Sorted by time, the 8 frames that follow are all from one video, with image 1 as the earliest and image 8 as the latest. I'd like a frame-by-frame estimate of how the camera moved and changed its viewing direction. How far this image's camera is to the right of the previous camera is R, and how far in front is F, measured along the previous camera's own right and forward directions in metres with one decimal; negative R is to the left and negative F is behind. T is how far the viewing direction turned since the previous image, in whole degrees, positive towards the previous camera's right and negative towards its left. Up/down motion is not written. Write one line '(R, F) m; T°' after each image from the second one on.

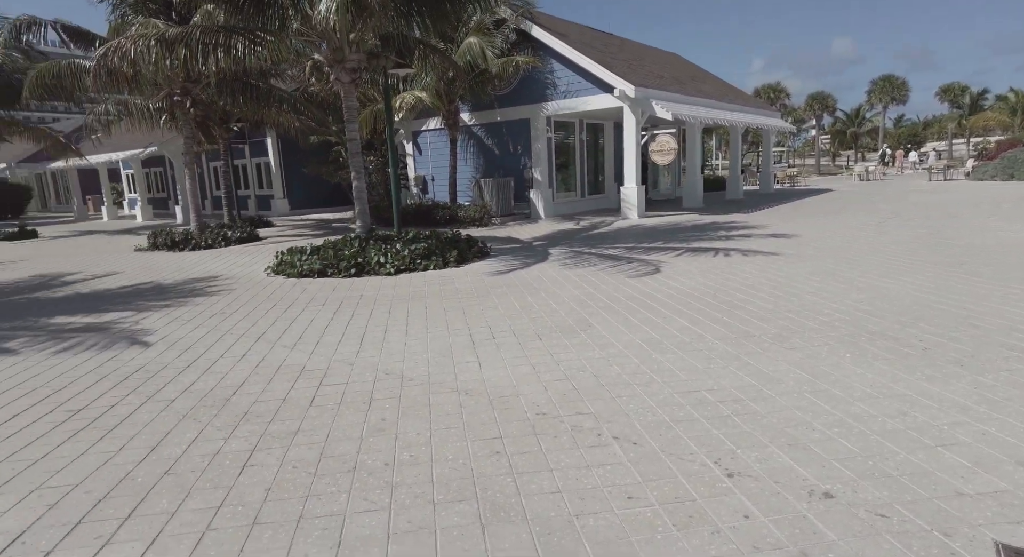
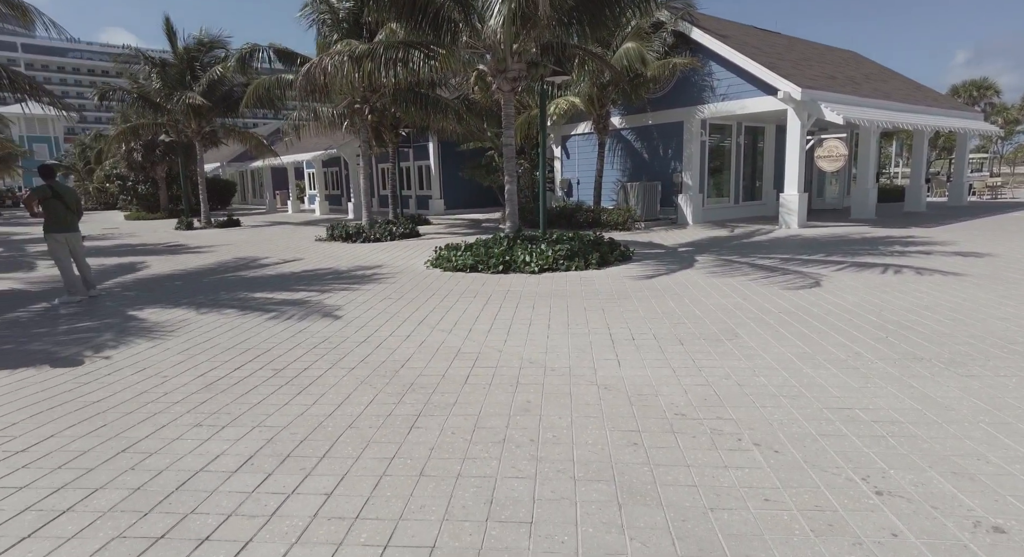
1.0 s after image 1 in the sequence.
(0.0, -0.3) m; -13°
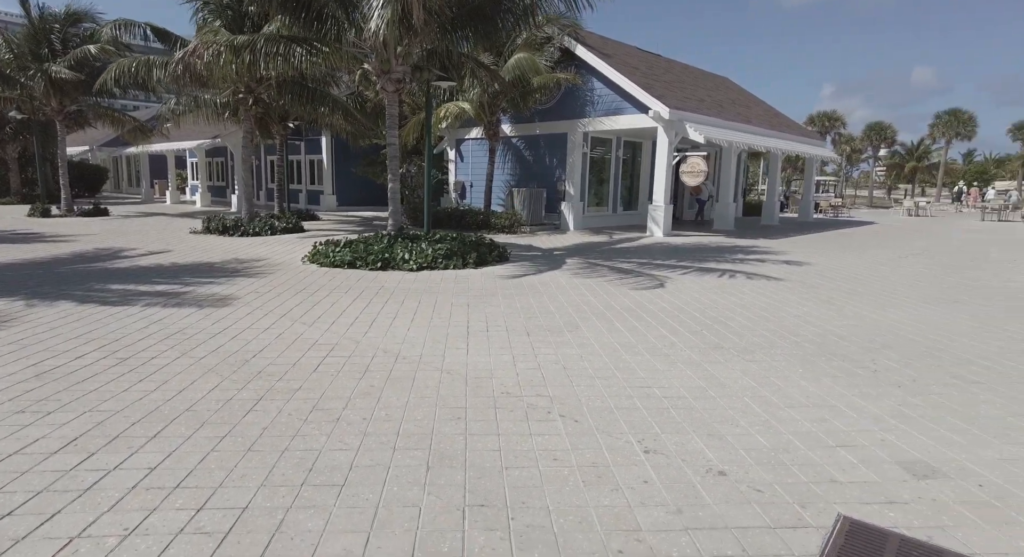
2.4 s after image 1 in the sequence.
(+0.4, -0.4) m; +9°
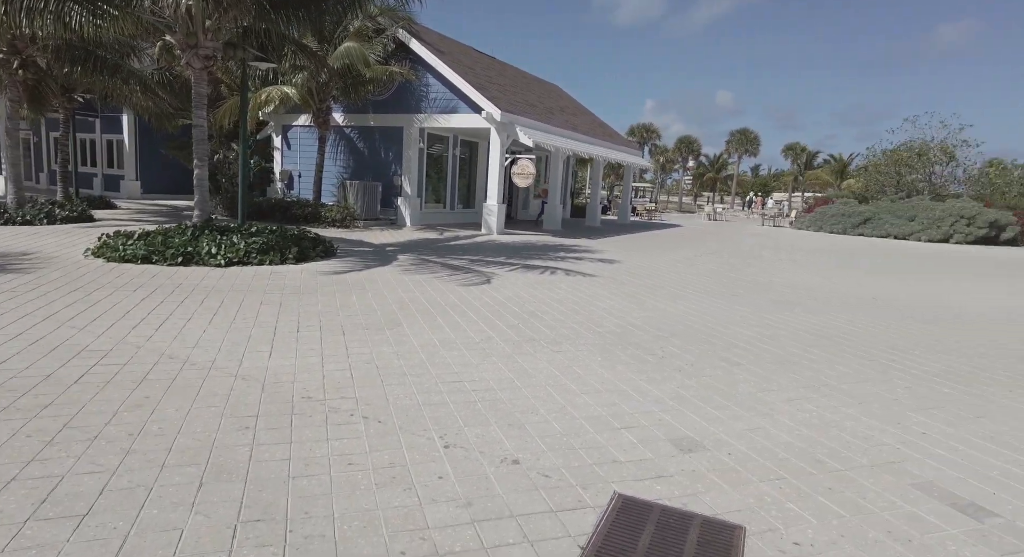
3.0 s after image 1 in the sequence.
(+0.3, 0.0) m; +15°
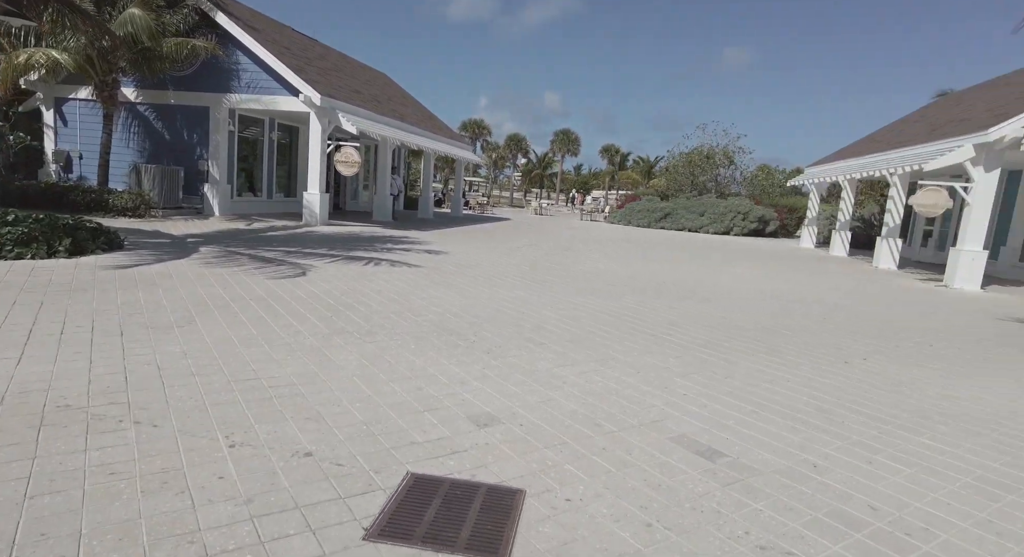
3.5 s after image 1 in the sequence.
(+0.2, -0.1) m; +16°
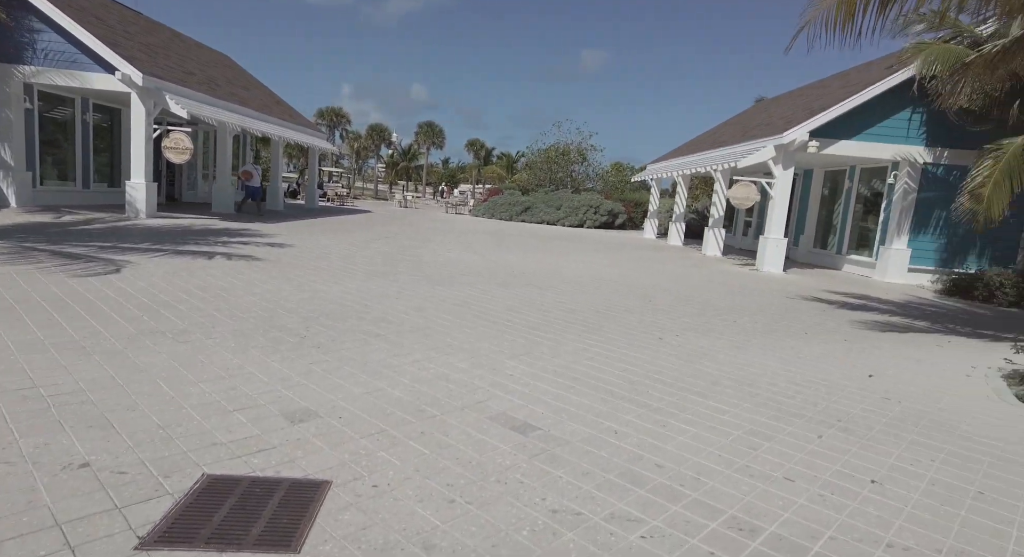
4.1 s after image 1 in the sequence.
(+0.3, -0.1) m; +13°
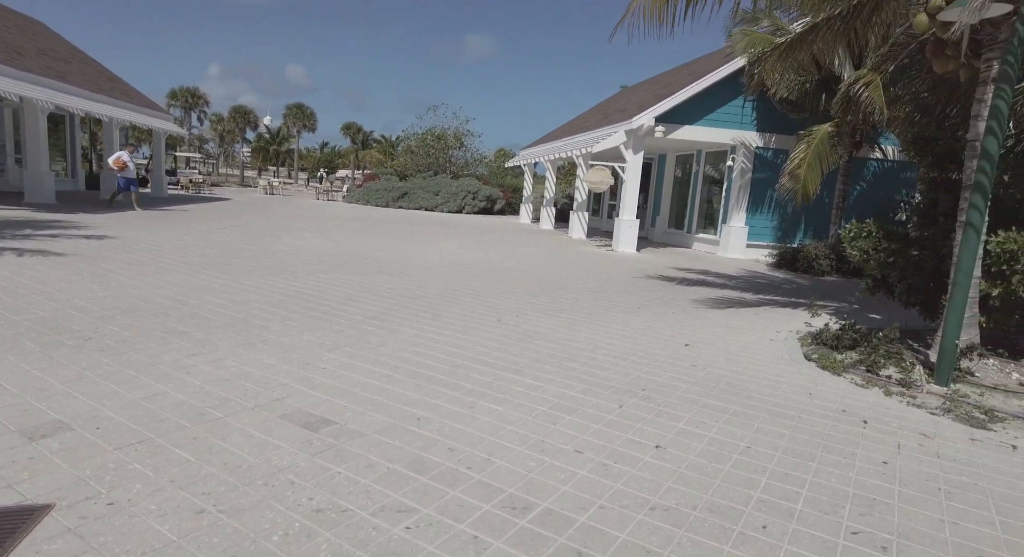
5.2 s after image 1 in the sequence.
(+0.6, +0.1) m; +11°
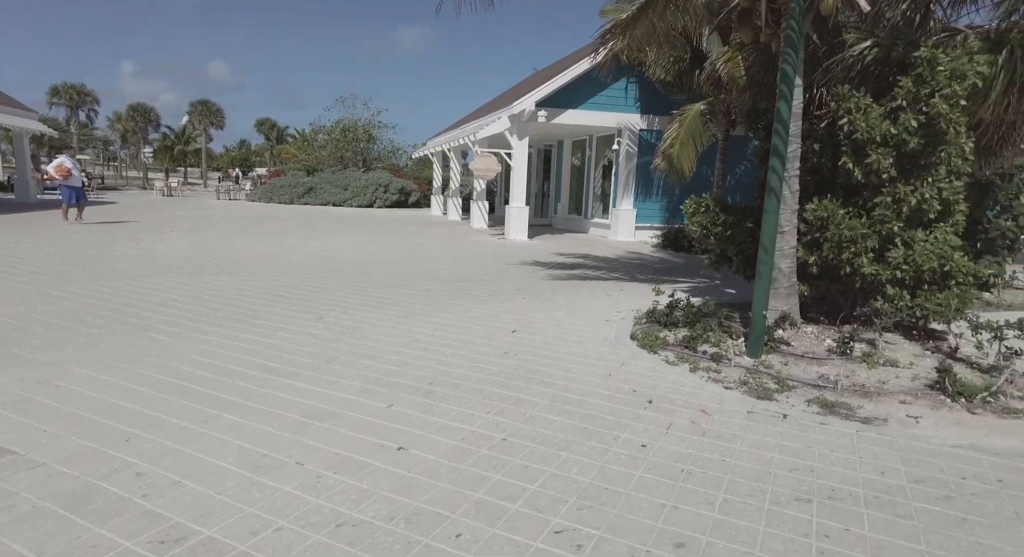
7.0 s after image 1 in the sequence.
(+1.1, +0.3) m; +6°
